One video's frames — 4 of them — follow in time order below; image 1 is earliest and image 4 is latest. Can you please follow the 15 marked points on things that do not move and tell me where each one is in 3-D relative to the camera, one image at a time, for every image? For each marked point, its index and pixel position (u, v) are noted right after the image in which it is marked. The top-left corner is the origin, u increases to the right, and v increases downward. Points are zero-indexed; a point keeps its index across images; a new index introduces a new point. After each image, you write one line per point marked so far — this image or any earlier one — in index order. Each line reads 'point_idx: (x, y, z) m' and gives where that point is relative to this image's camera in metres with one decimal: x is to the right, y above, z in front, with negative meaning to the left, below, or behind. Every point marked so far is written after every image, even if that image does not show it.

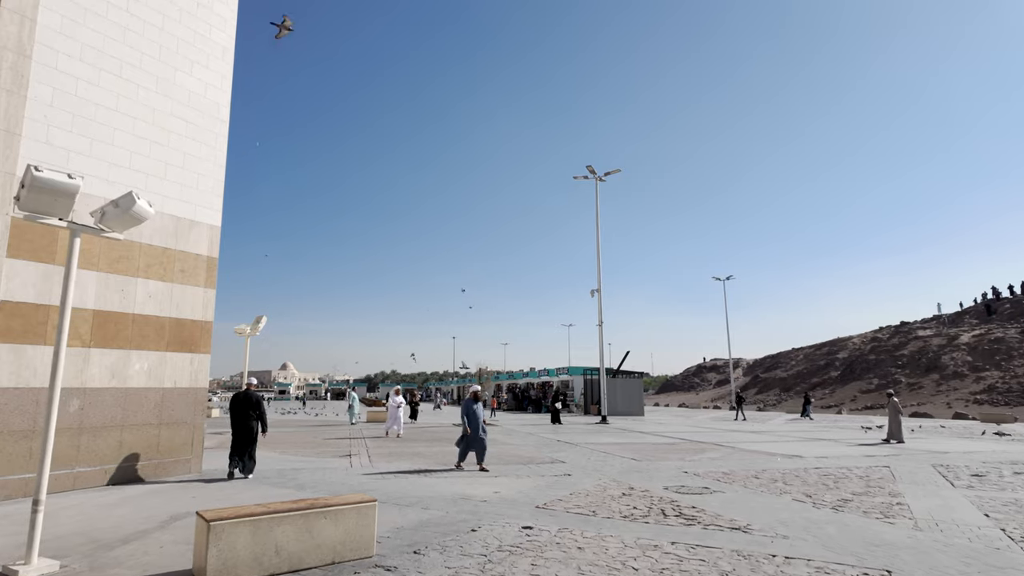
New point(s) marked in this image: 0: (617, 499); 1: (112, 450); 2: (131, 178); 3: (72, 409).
0: (+1.5, -3.1, +8.6) m
1: (-6.2, -2.5, +9.2) m
2: (-6.3, +1.8, +9.8) m
3: (-6.5, -1.8, +8.8) m
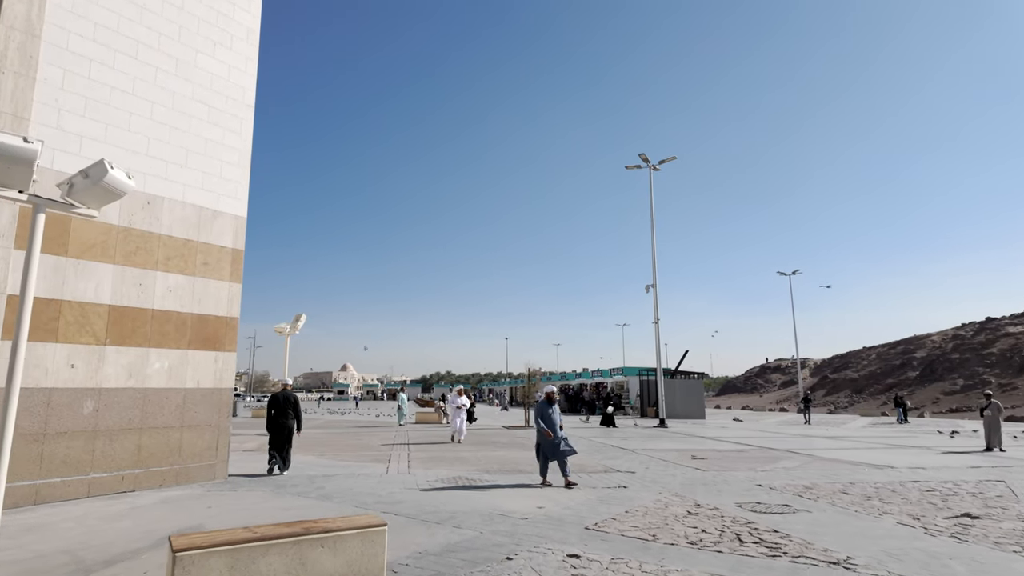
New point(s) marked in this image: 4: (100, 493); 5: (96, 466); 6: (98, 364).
0: (+2.1, -2.9, +7.3) m
1: (-5.5, -2.4, +8.6) m
2: (-5.6, +1.9, +9.2) m
3: (-5.9, -1.7, +8.2) m
4: (-5.7, -2.8, +8.2) m
5: (-5.8, -2.5, +8.2) m
6: (-5.8, -1.1, +8.4) m
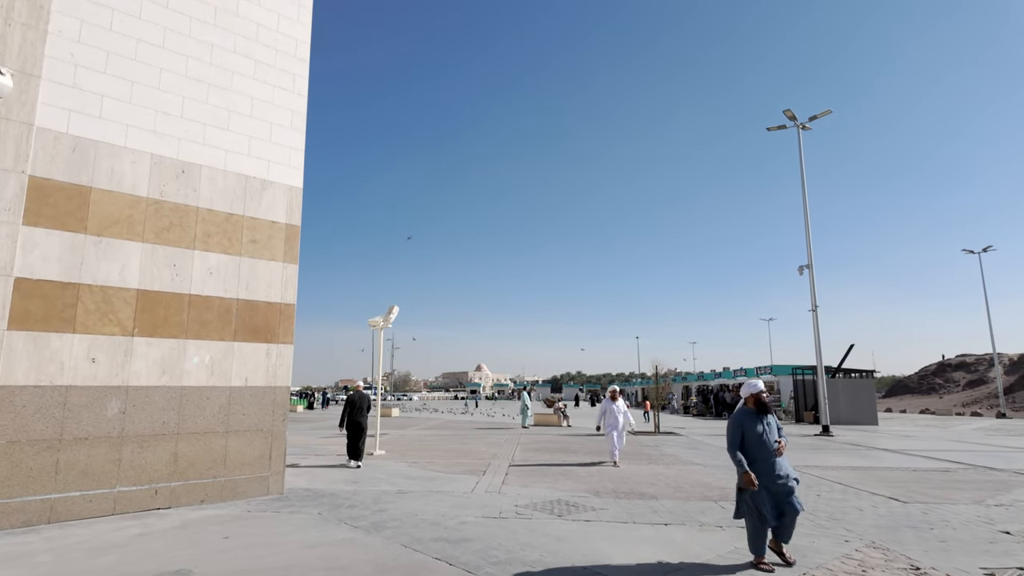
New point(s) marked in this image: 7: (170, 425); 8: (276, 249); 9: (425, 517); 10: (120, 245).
0: (+2.9, -2.4, +4.4) m
1: (-4.3, -2.2, +7.3) m
2: (-4.4, +2.1, +8.0) m
3: (-4.7, -1.5, +7.0) m
4: (-4.5, -2.6, +7.0) m
5: (-4.6, -2.2, +7.0) m
6: (-4.7, -0.8, +7.2) m
7: (-4.3, -1.7, +7.4) m
8: (-3.4, +0.6, +8.7) m
9: (-1.0, -2.7, +7.0) m
10: (-4.8, +0.5, +7.3) m
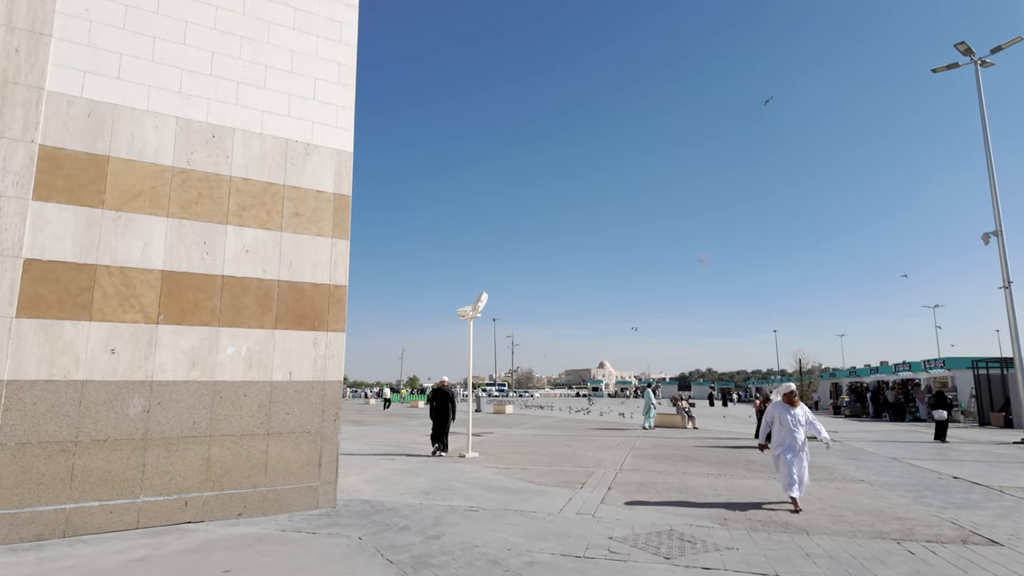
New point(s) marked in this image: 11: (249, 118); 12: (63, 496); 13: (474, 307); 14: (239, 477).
0: (+3.0, -1.9, +2.0) m
1: (-3.4, -2.0, +6.3) m
2: (-3.5, +2.3, +7.0) m
3: (-3.9, -1.3, +6.2) m
4: (-3.7, -2.4, +6.1) m
5: (-3.7, -2.0, +6.1) m
6: (-3.8, -0.6, +6.3) m
7: (-3.4, -1.5, +6.4) m
8: (-2.4, +0.8, +7.5) m
9: (-0.2, -2.4, +5.4) m
10: (-4.0, +0.7, +6.4) m
11: (-3.2, +2.0, +7.2) m
12: (-4.3, -2.0, +5.7) m
13: (-0.8, -0.4, +13.2) m
14: (-3.0, -2.1, +6.6) m
